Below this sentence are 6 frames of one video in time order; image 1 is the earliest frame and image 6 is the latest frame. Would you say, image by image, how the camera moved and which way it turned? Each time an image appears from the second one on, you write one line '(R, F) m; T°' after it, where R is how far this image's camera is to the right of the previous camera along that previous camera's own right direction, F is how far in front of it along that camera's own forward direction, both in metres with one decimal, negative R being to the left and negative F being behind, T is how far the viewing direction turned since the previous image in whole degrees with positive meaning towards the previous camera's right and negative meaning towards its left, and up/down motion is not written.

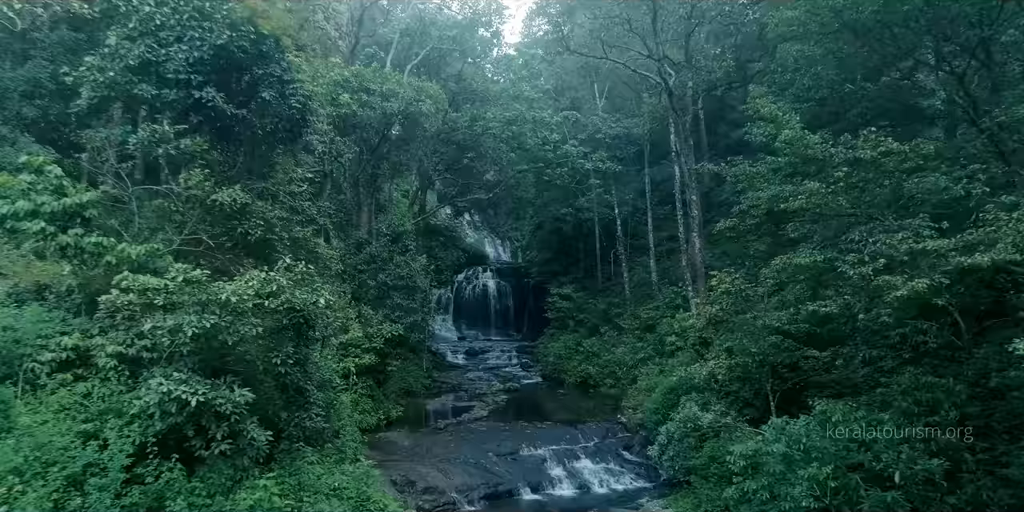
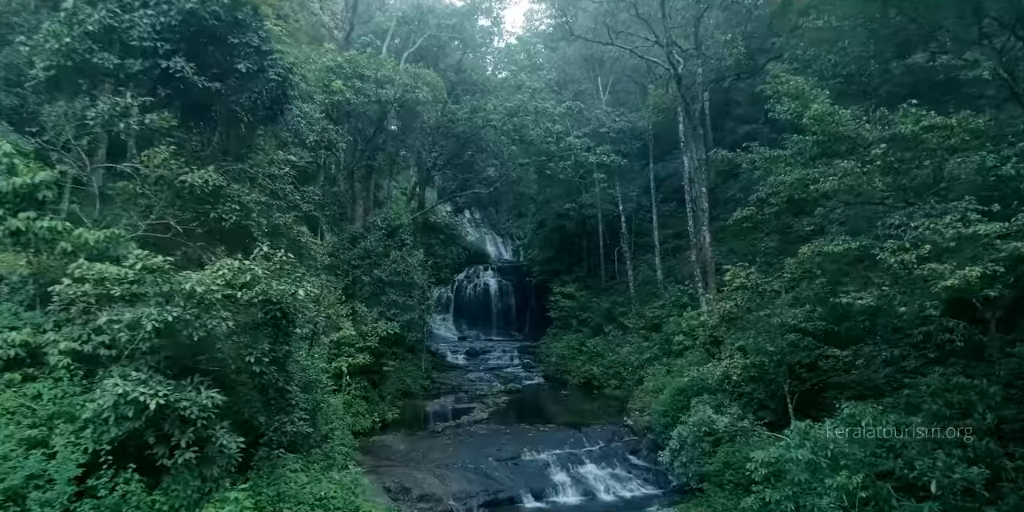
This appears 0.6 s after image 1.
(0.0, +0.6) m; 0°
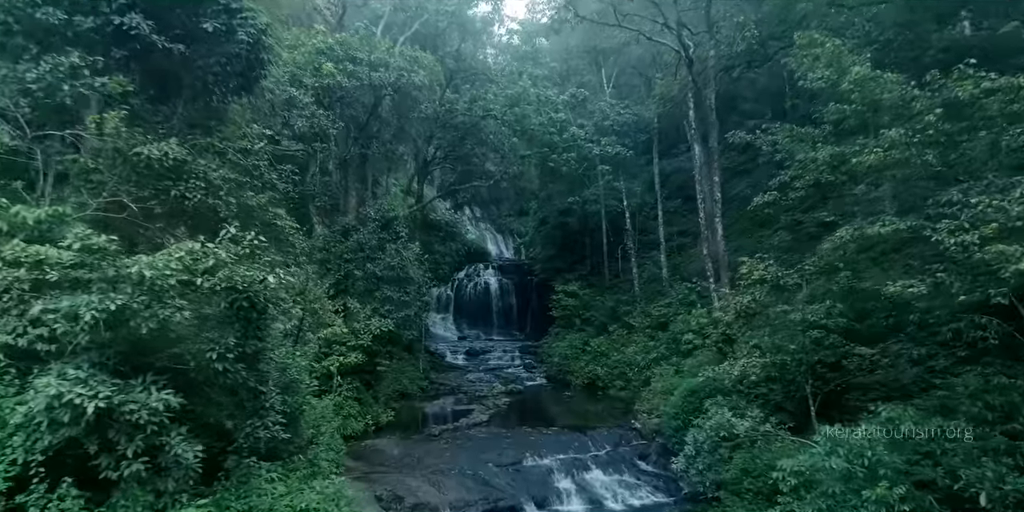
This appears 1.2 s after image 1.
(0.0, +0.7) m; 0°
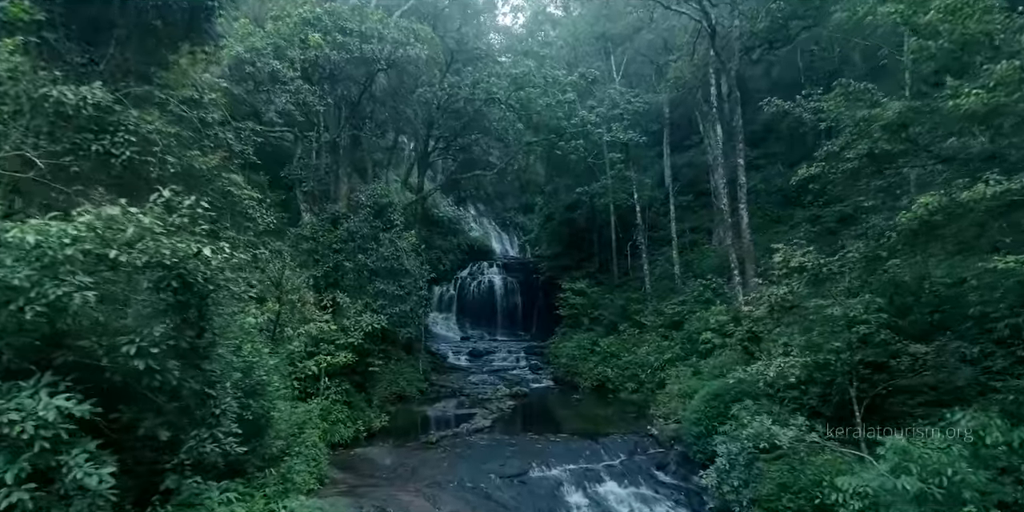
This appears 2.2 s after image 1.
(0.0, +1.1) m; 0°
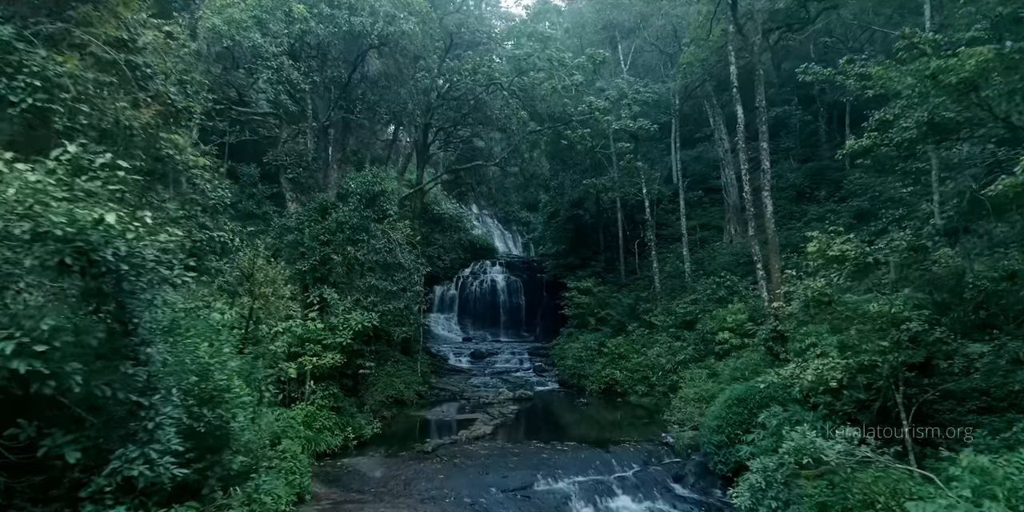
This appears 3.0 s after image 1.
(0.0, +0.9) m; 0°
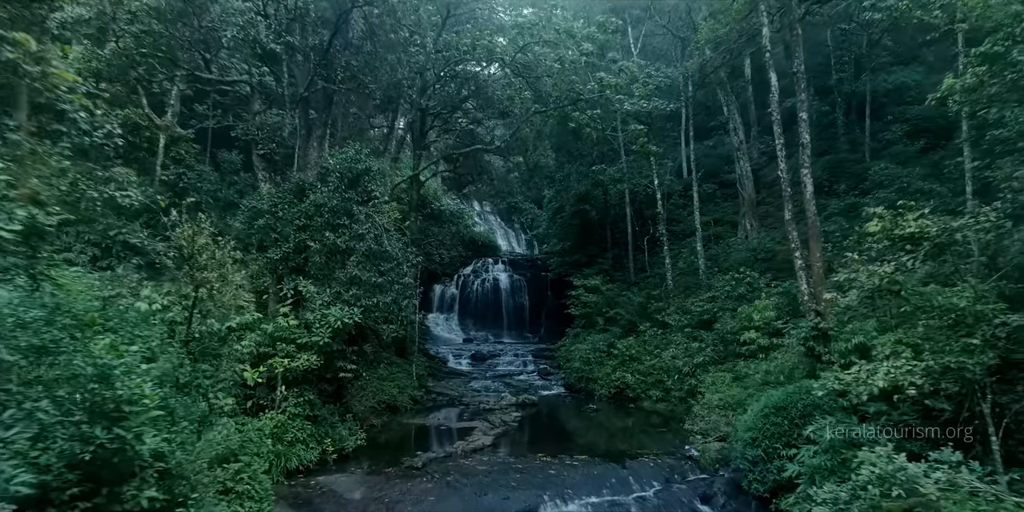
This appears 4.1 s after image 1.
(0.0, +1.3) m; 0°
